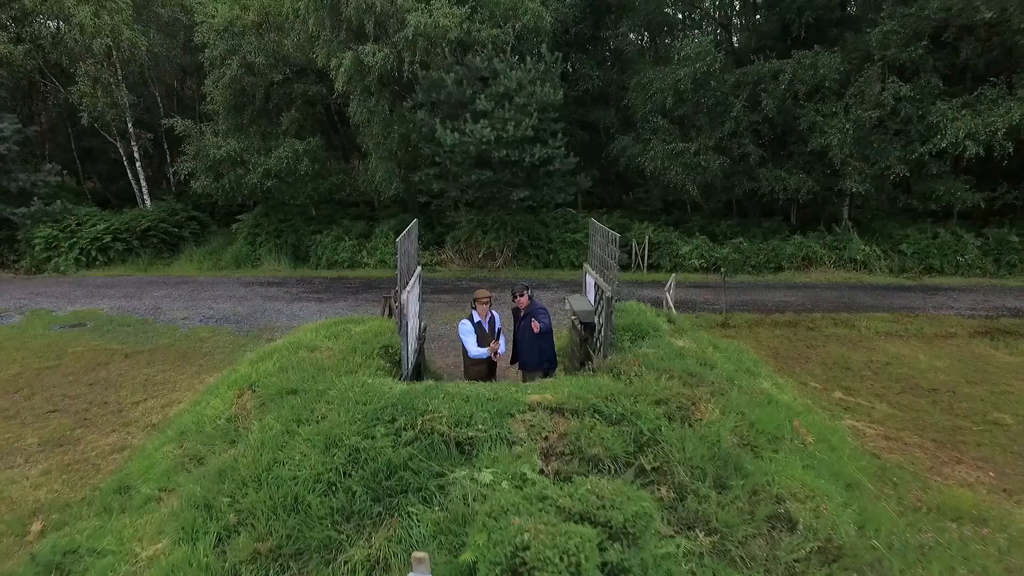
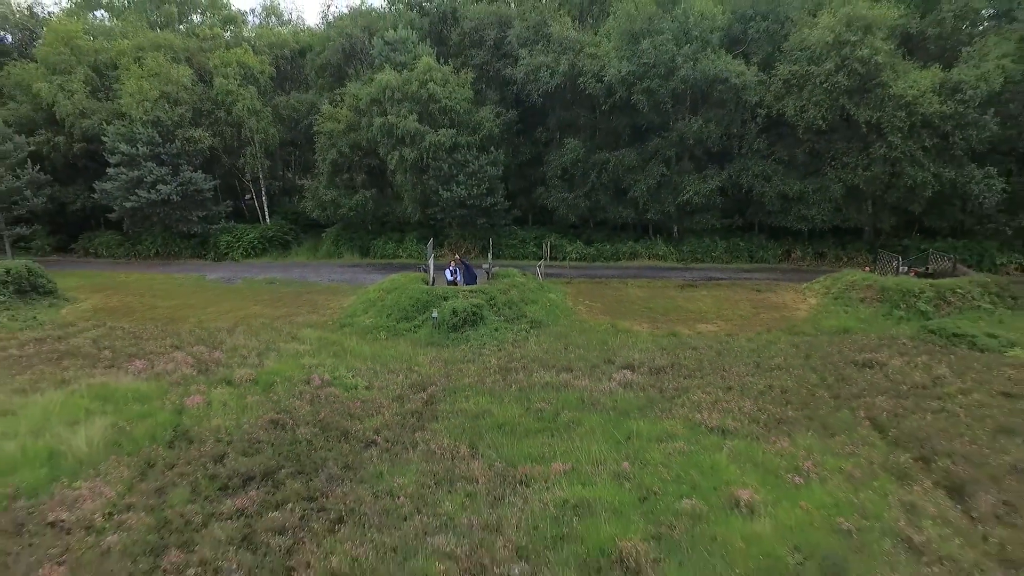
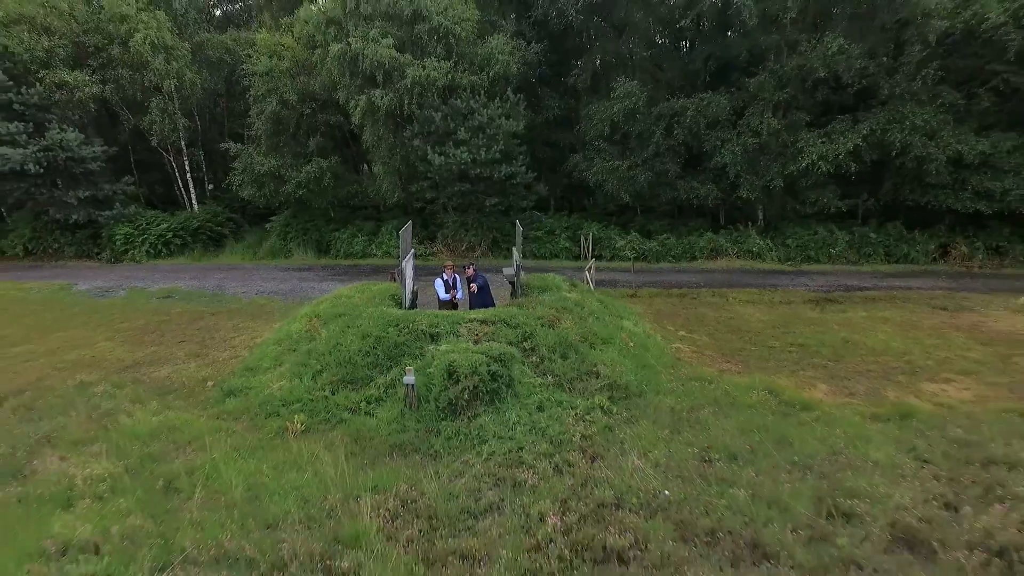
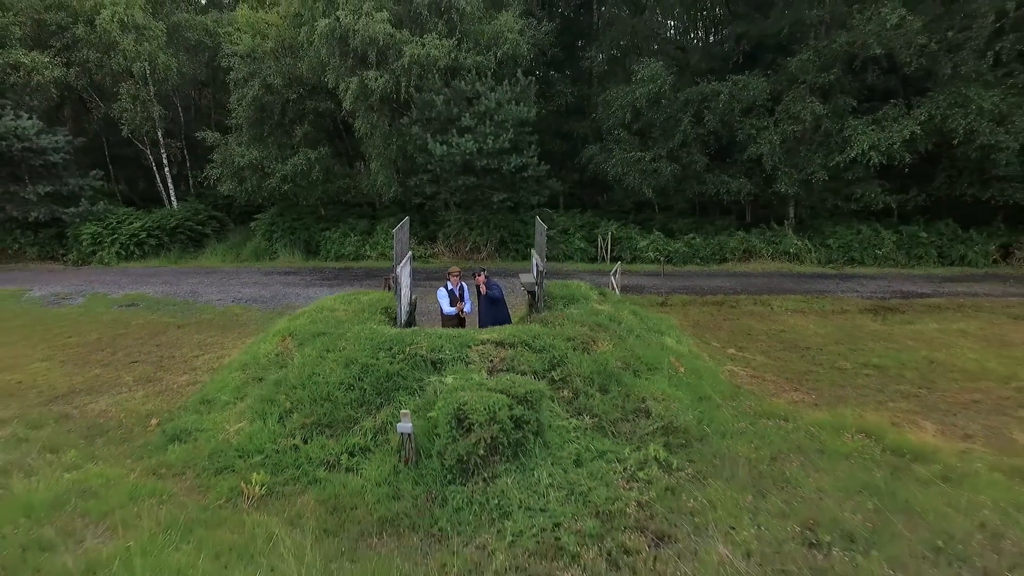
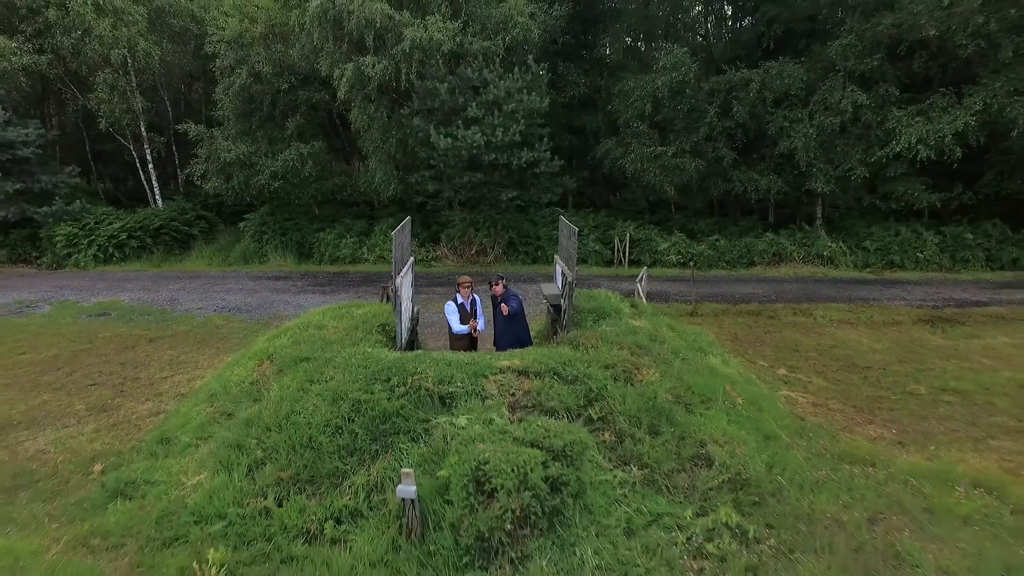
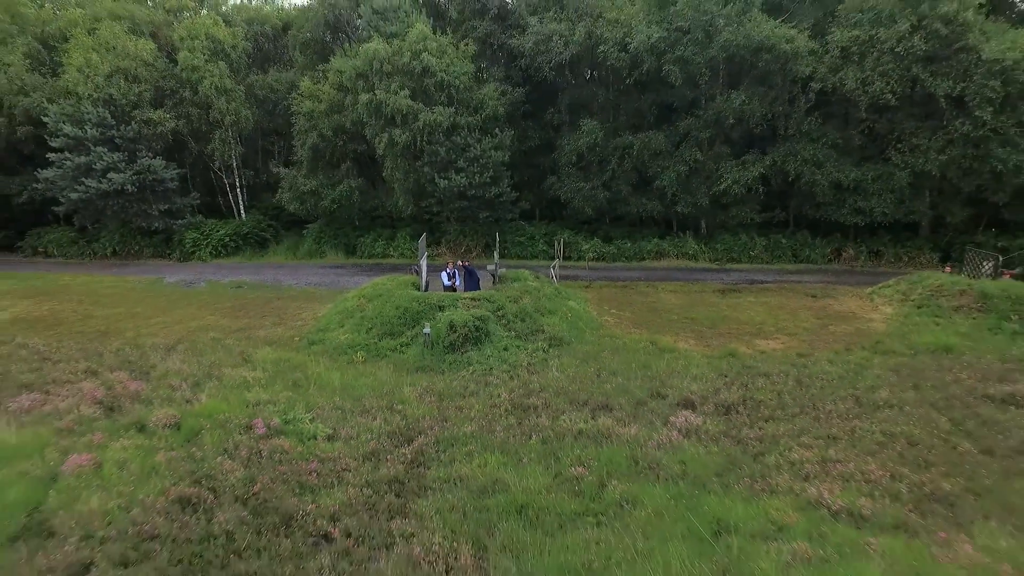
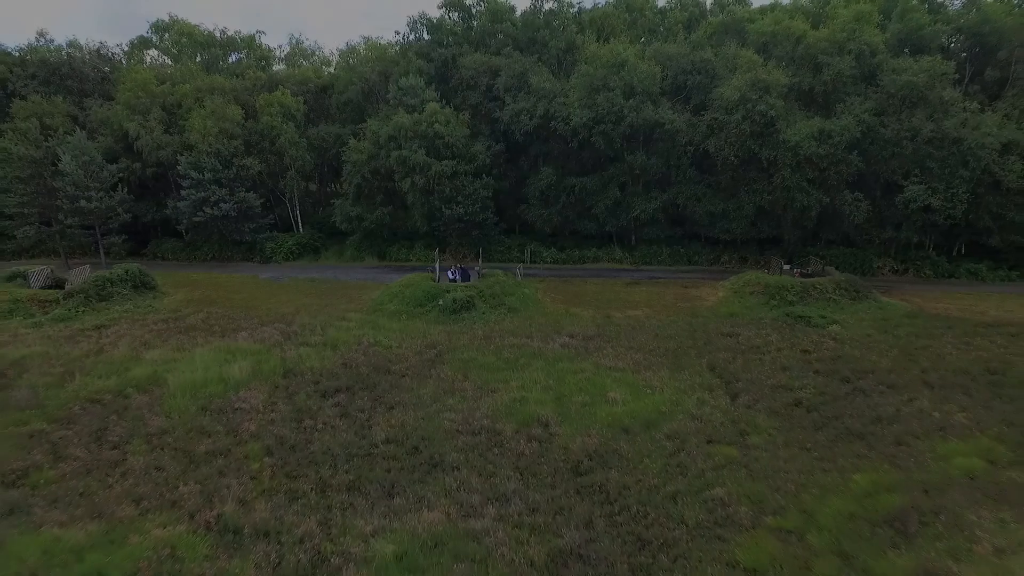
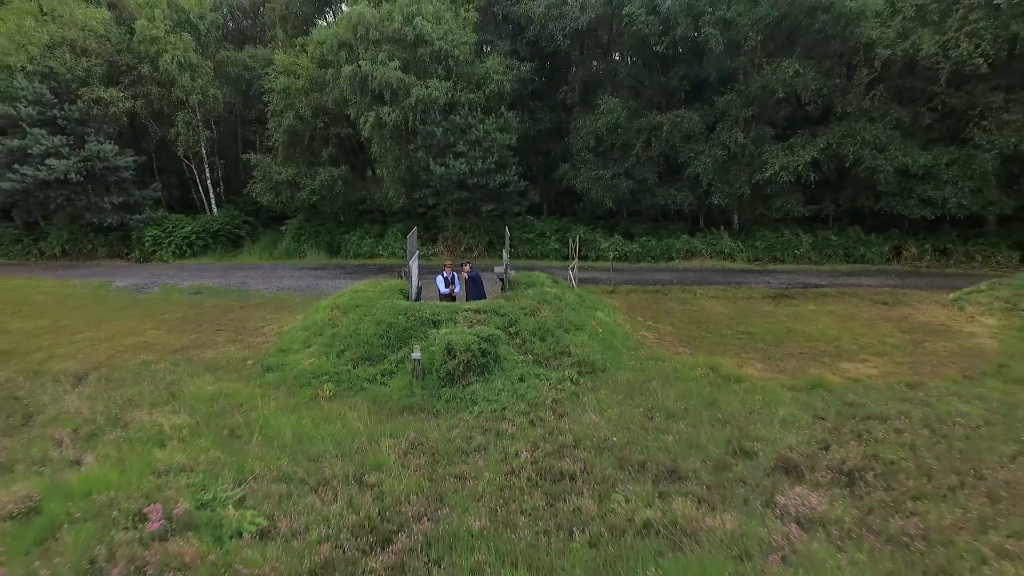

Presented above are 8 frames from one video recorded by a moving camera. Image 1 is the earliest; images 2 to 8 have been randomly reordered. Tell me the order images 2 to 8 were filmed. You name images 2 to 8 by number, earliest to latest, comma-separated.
5, 4, 3, 8, 6, 2, 7
